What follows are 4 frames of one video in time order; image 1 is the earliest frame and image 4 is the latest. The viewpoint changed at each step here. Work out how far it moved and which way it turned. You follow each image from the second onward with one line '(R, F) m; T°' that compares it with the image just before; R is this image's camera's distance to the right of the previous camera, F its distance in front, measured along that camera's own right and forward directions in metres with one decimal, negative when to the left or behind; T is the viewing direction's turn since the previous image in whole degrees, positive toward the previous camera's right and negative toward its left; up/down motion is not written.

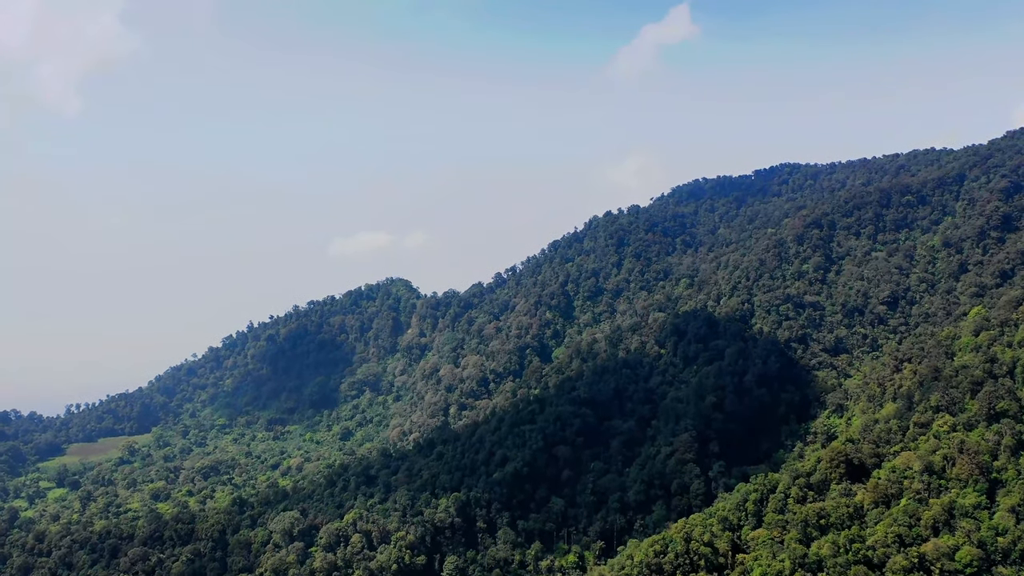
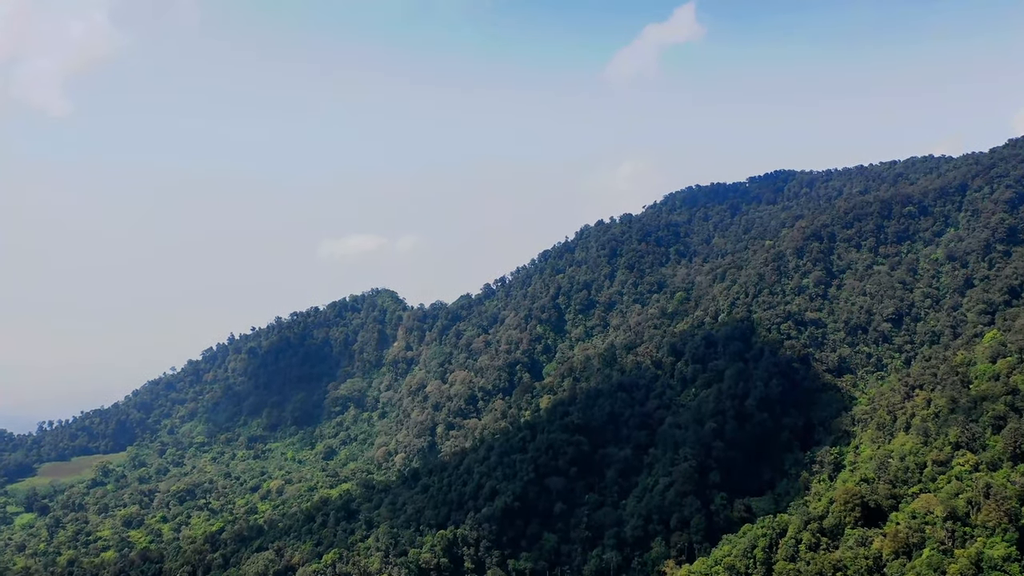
(0.0, +3.1) m; +1°
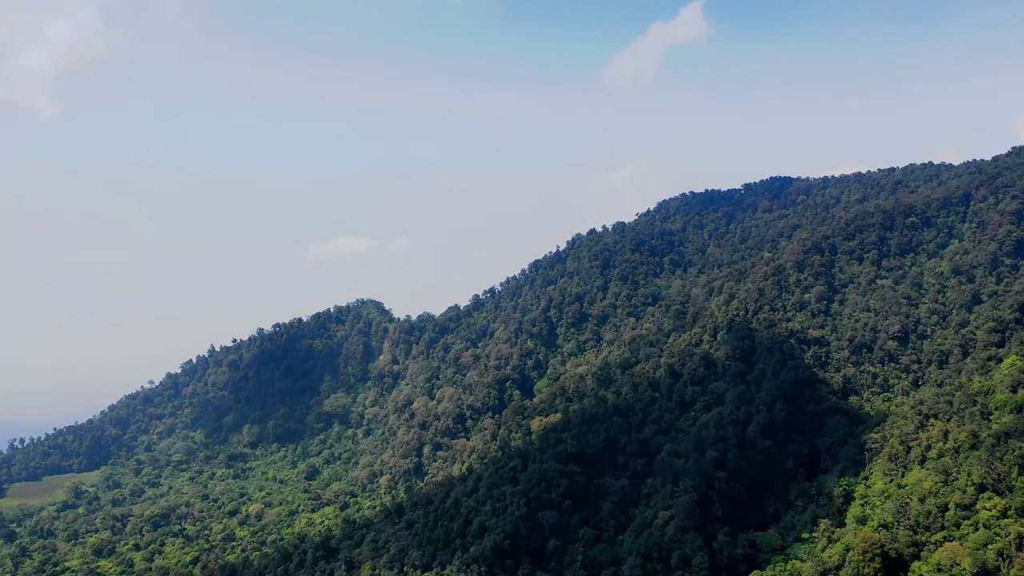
(0.0, +3.2) m; +1°
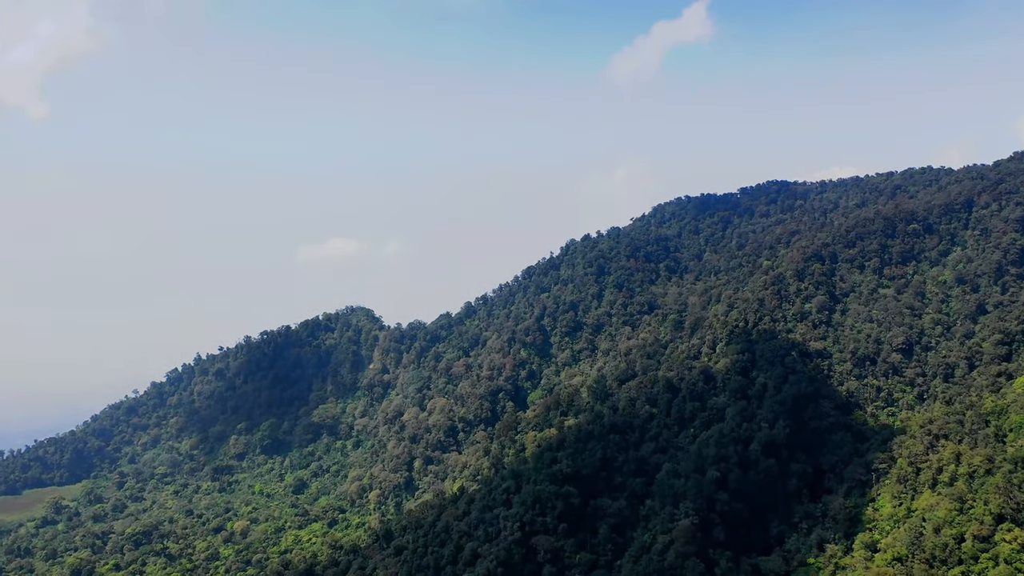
(0.0, +2.1) m; +1°
